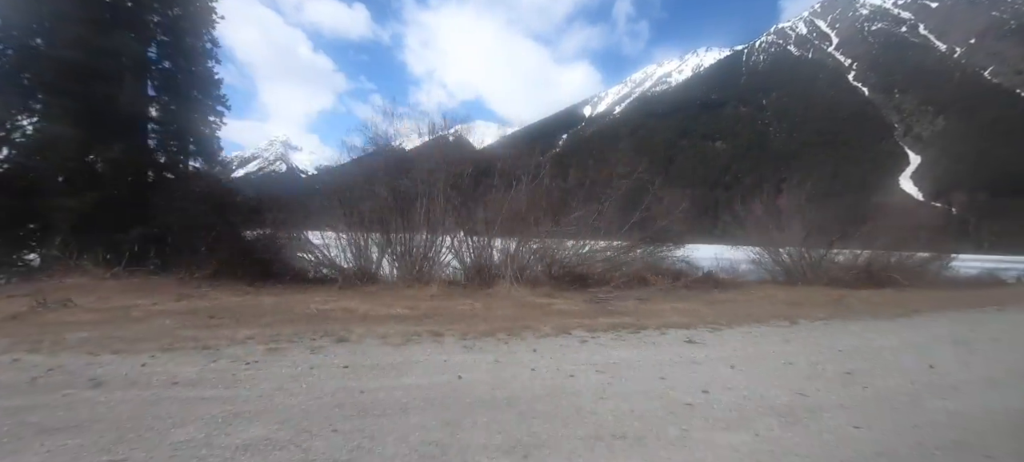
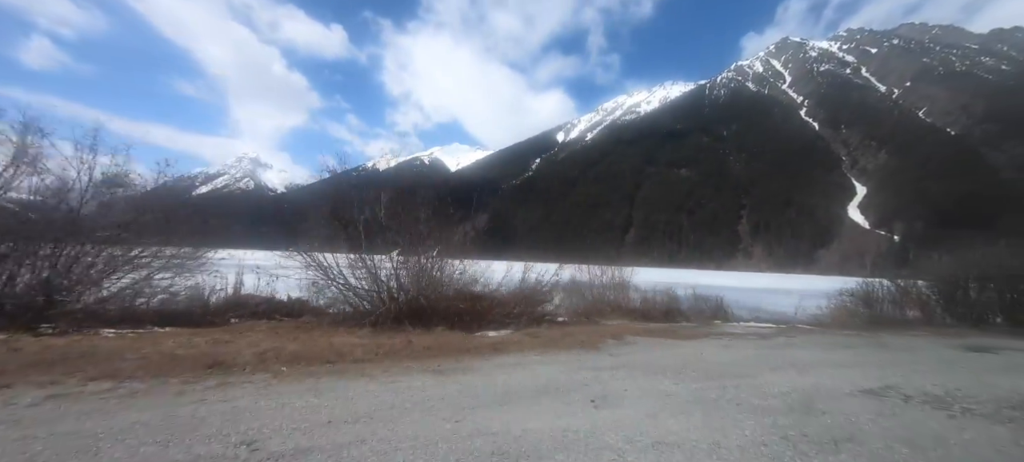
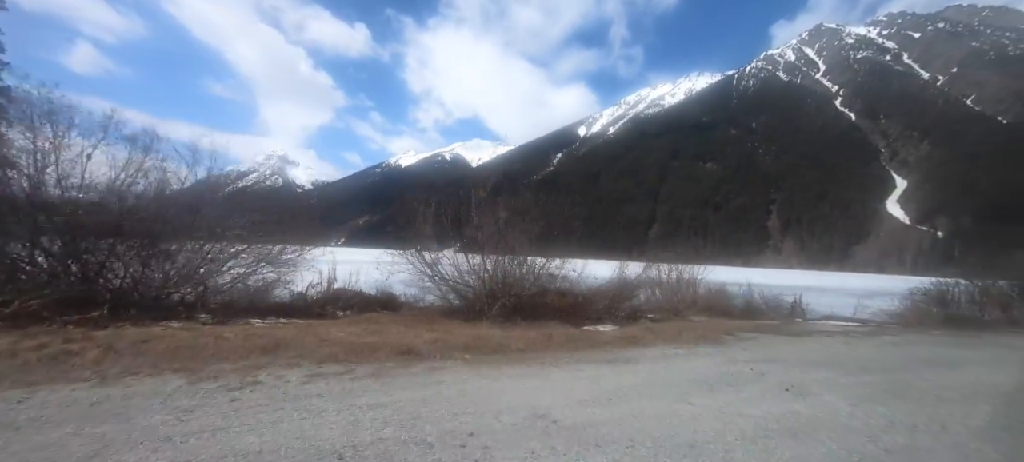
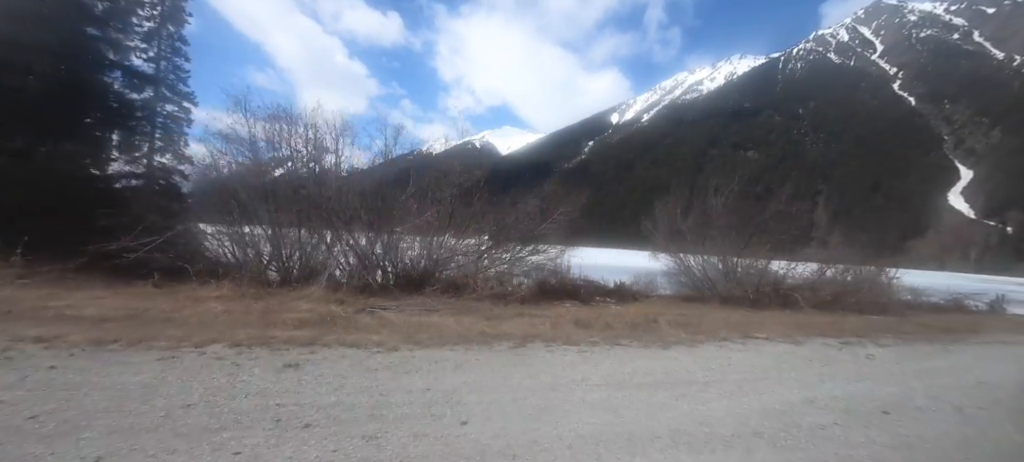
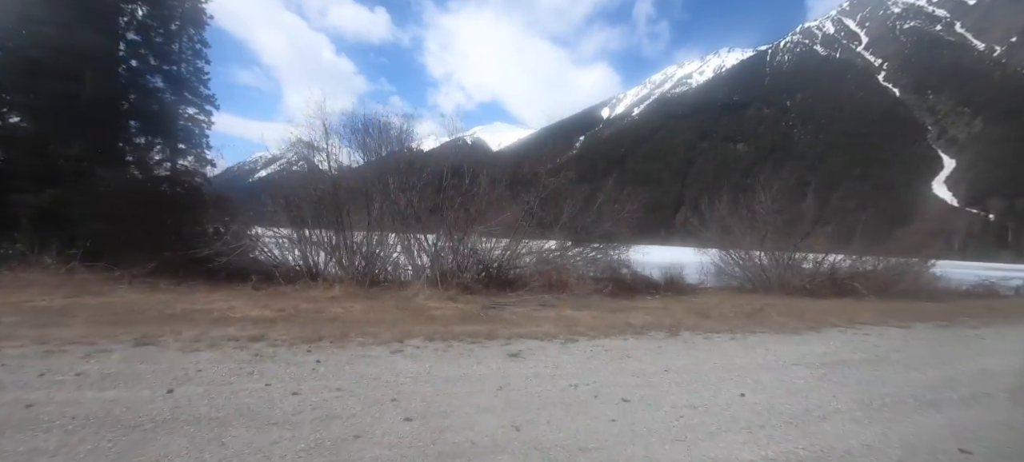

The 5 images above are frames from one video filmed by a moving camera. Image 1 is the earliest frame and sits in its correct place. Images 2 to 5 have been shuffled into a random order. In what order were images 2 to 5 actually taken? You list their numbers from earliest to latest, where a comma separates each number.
5, 4, 3, 2
